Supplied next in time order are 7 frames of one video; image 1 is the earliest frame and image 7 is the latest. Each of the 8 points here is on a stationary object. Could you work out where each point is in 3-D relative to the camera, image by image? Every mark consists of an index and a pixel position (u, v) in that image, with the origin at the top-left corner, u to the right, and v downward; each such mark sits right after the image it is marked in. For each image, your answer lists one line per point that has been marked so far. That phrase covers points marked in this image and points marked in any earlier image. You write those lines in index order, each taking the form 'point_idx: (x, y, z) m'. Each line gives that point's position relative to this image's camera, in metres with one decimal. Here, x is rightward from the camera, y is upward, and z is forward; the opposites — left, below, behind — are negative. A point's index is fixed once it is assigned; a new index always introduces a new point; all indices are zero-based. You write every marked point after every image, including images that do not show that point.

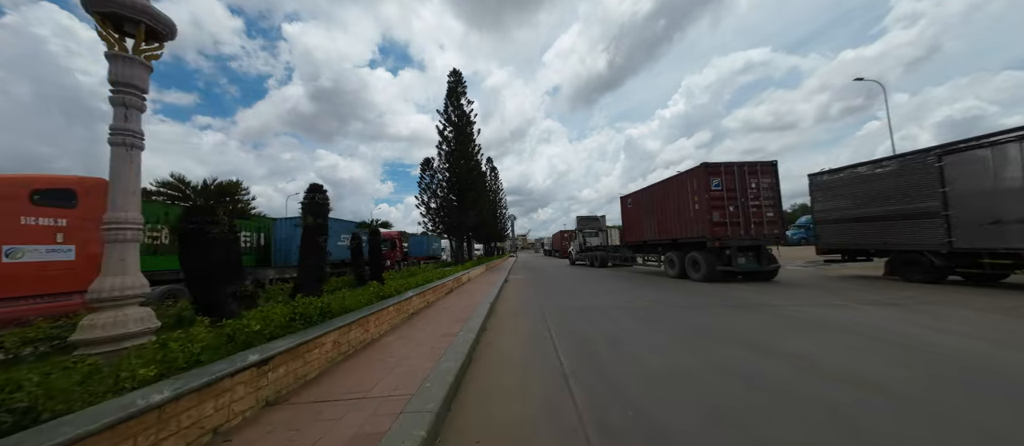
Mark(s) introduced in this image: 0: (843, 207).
0: (+14.3, +0.7, +12.1) m
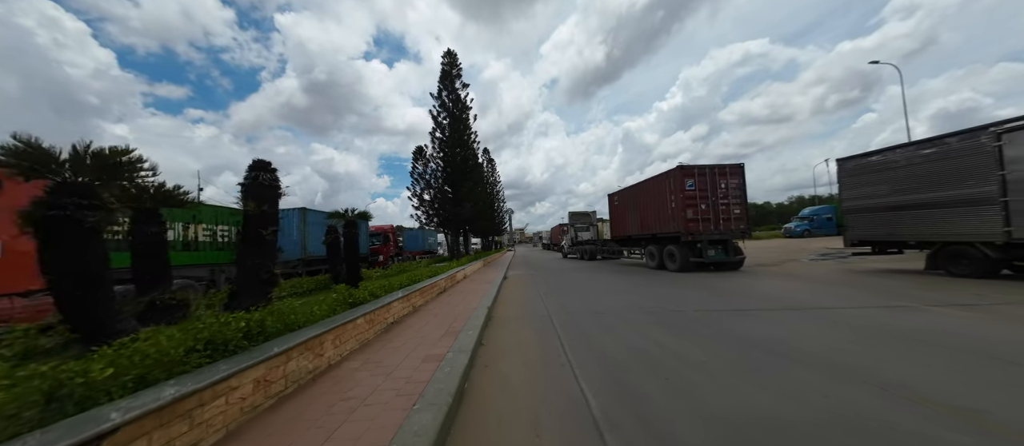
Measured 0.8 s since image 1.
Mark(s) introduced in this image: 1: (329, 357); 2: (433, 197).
0: (+14.2, +1.1, +11.0) m
1: (-2.2, -1.6, +3.4) m
2: (-5.4, +1.8, +19.2) m
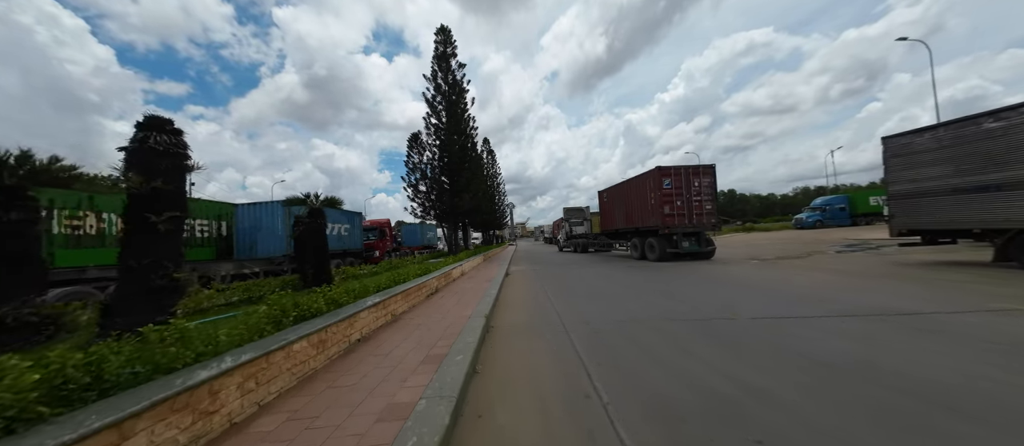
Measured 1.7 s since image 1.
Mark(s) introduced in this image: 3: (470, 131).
0: (+14.3, +1.6, +9.7) m
1: (-2.2, -1.5, +2.2) m
2: (-5.3, +2.2, +17.9) m
3: (-2.7, +5.9, +18.2) m
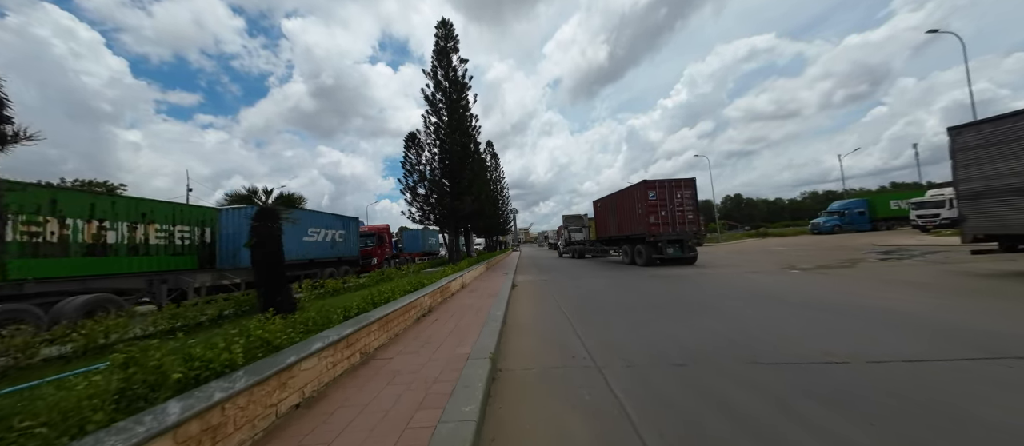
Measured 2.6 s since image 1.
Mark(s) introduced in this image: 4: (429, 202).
0: (+14.5, +1.5, +8.2) m
1: (-2.0, -1.5, +0.9) m
2: (-4.9, +1.9, +16.7) m
3: (-2.4, +5.6, +17.0) m
4: (-4.9, +1.3, +16.8) m
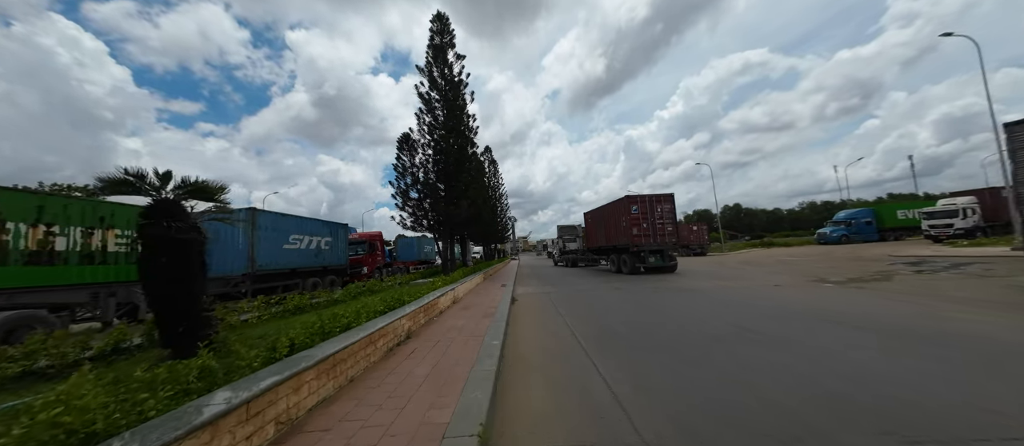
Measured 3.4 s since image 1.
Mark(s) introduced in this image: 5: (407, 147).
0: (+14.5, +1.3, +7.2) m
1: (-2.0, -1.4, -0.3) m
2: (-5.0, +1.5, +15.6) m
3: (-2.4, +5.2, +16.0) m
4: (-5.0, +0.9, +15.6) m
5: (-5.6, +4.0, +15.0) m
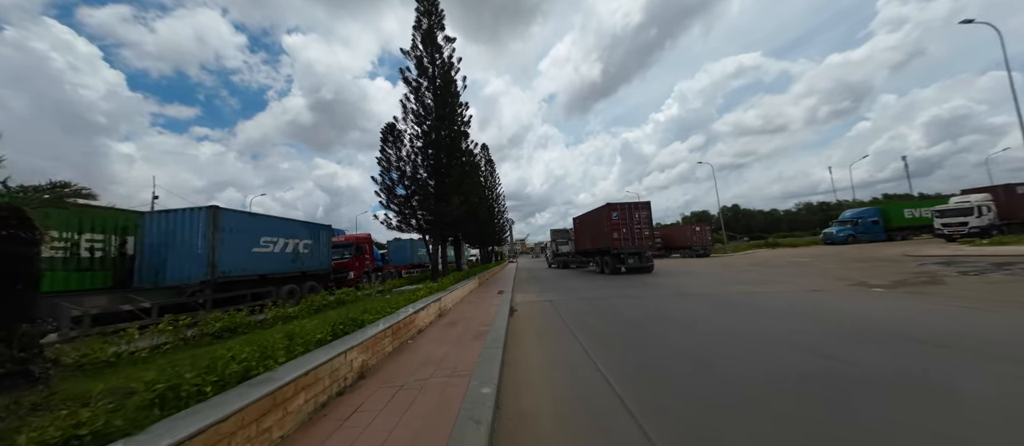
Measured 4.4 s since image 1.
0: (+14.5, +1.5, +5.9) m
1: (-1.9, -1.2, -1.8) m
2: (-5.1, +1.5, +14.1) m
3: (-2.6, +5.2, +14.6) m
4: (-5.1, +0.9, +14.2) m
5: (-5.8, +4.0, +13.6) m
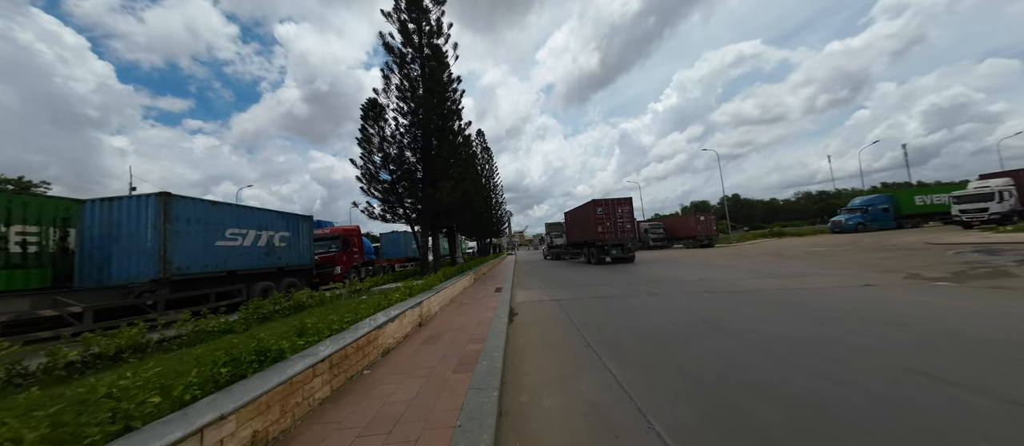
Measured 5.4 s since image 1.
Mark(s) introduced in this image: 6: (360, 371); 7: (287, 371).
0: (+14.5, +1.9, +4.5) m
1: (-1.9, -1.1, -3.2) m
2: (-5.2, +2.0, +12.6) m
3: (-2.7, +5.7, +13.0) m
4: (-5.1, +1.4, +12.7) m
5: (-5.8, +4.5, +12.0) m
6: (-1.8, -1.7, +3.4) m
7: (-1.9, -1.2, +2.3) m
